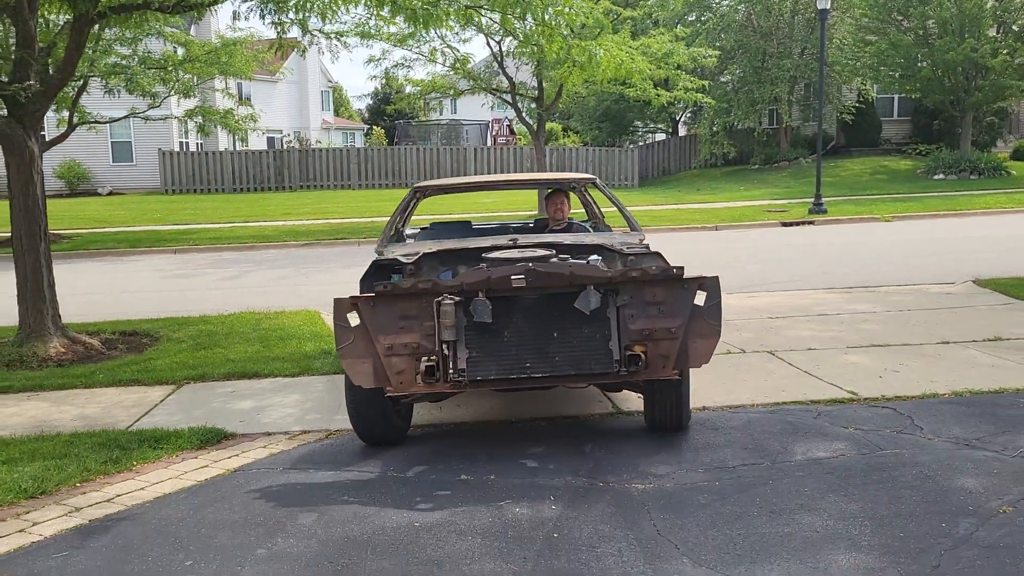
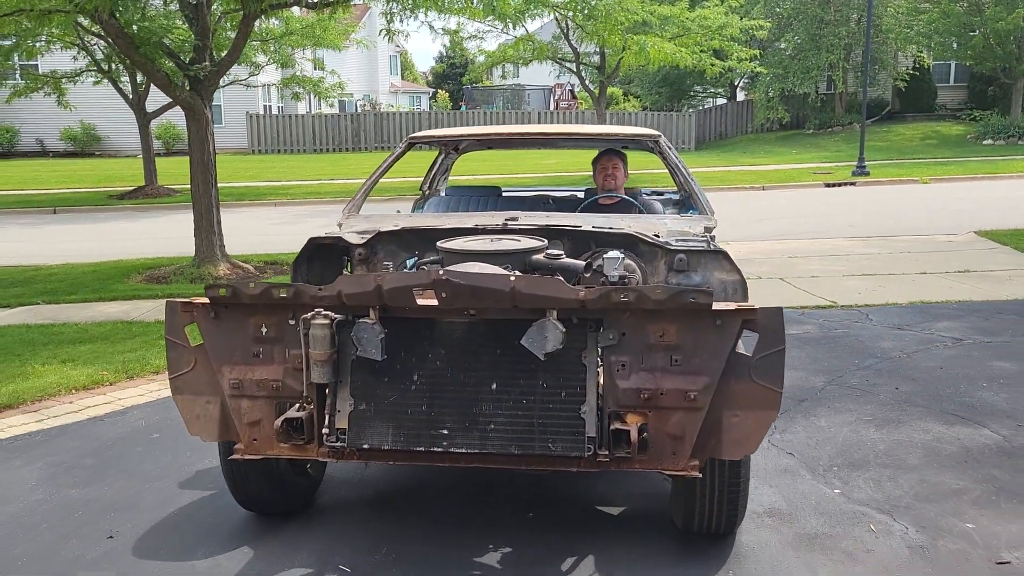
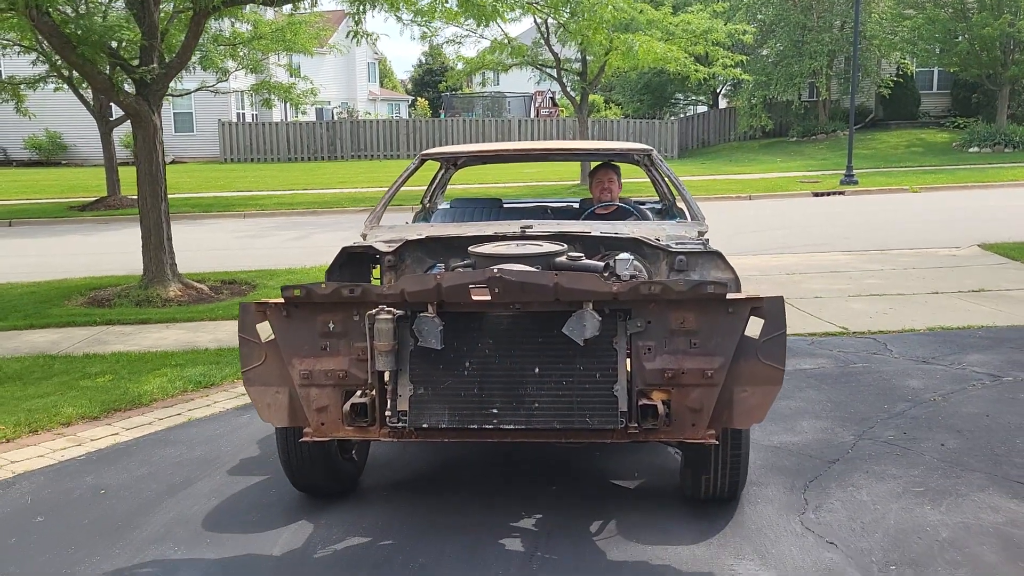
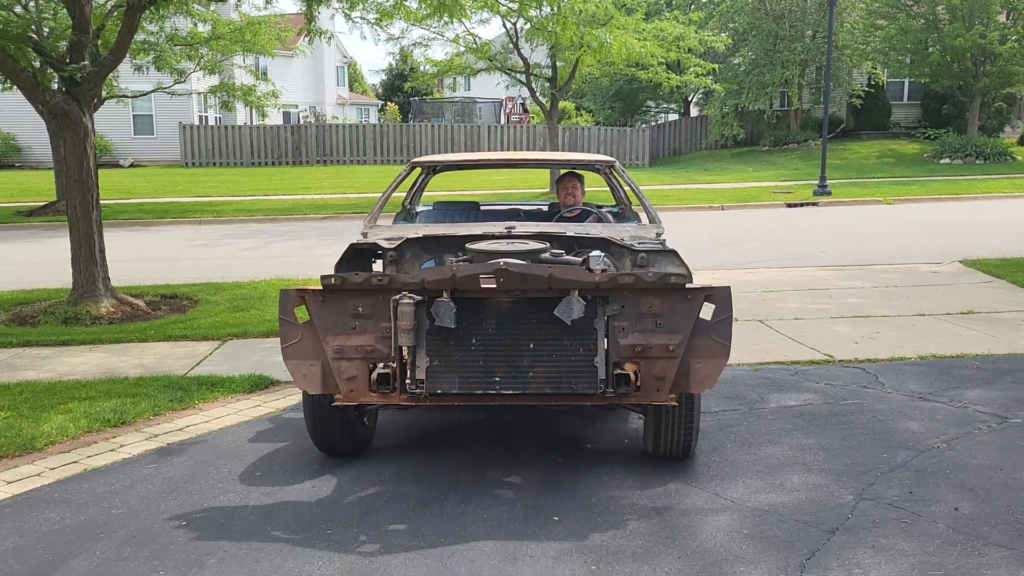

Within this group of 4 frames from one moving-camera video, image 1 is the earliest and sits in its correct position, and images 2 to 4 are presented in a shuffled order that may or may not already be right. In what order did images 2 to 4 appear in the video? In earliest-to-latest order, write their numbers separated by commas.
4, 3, 2
